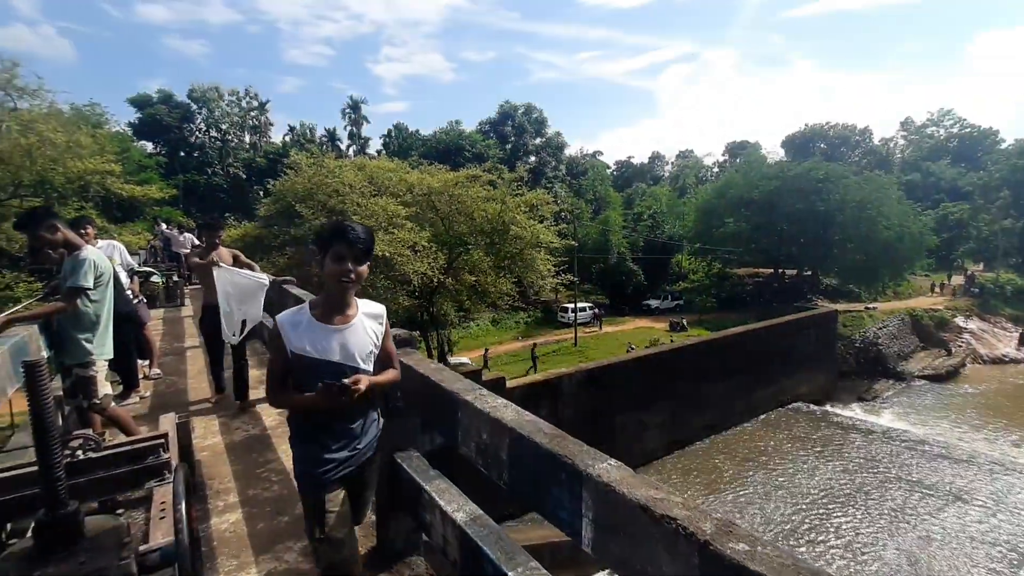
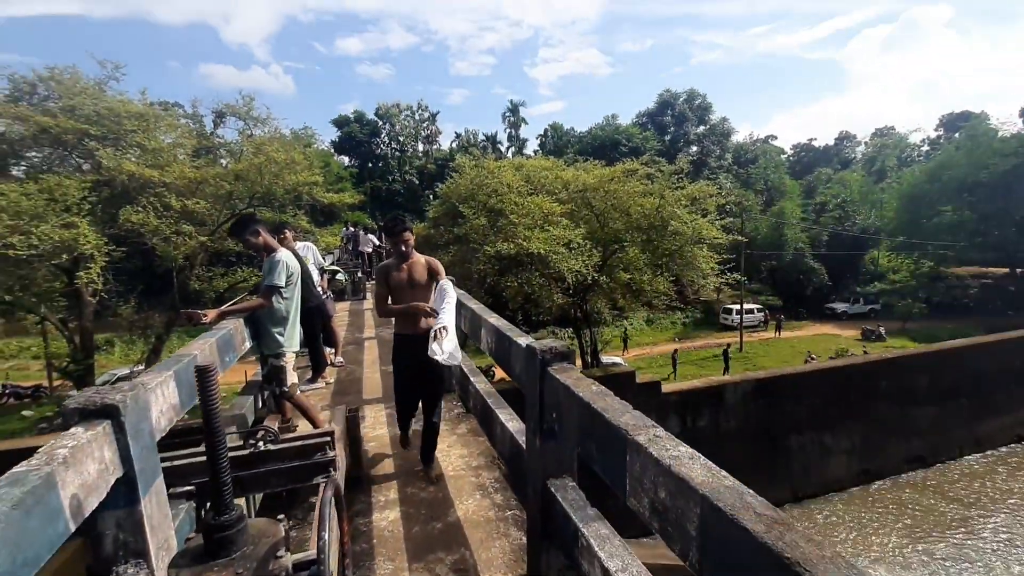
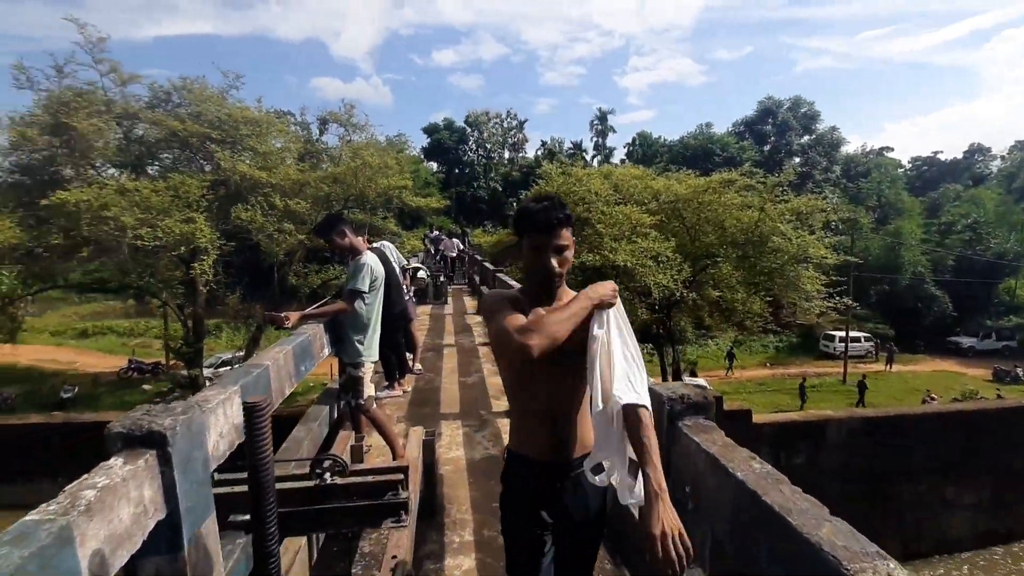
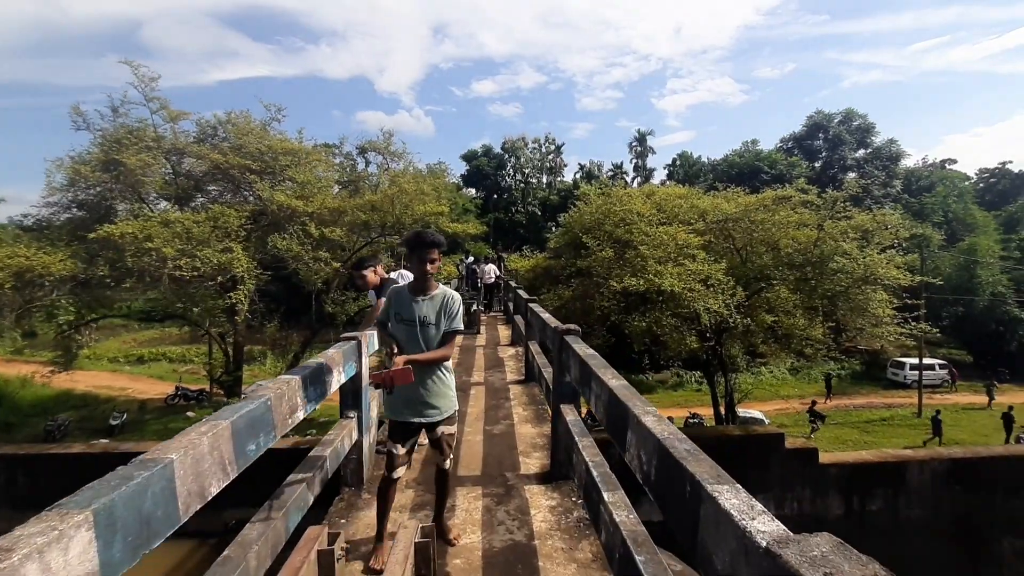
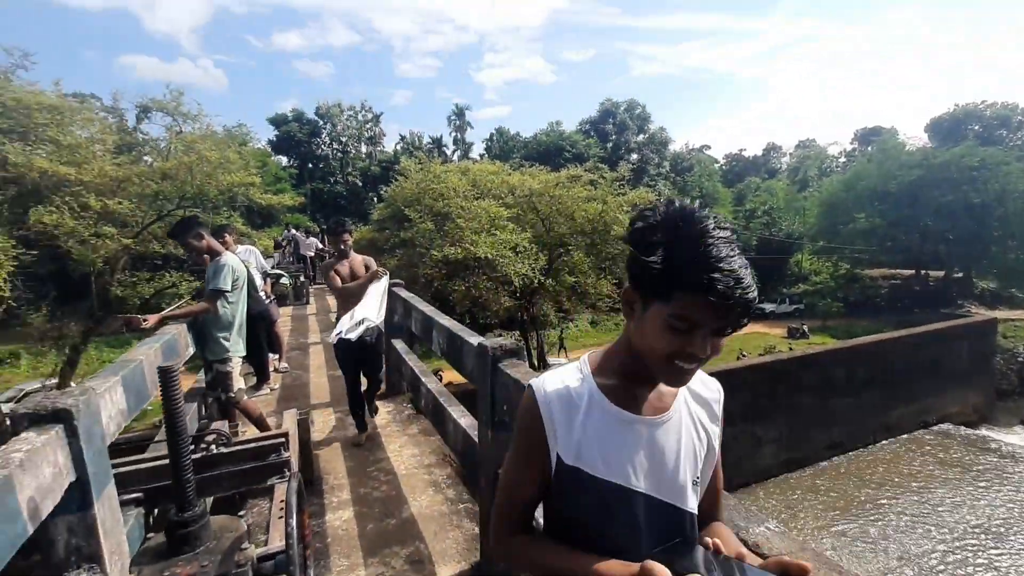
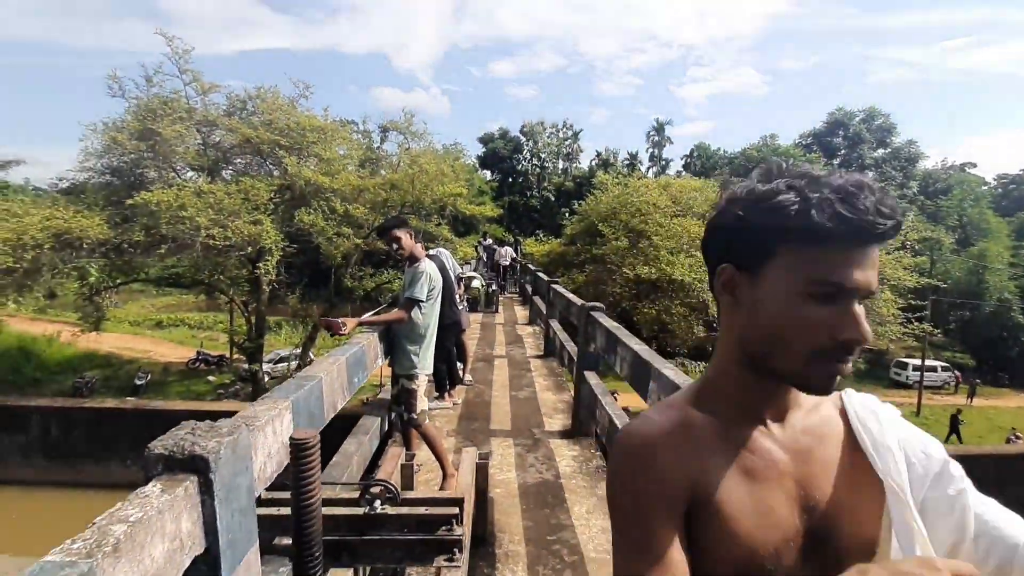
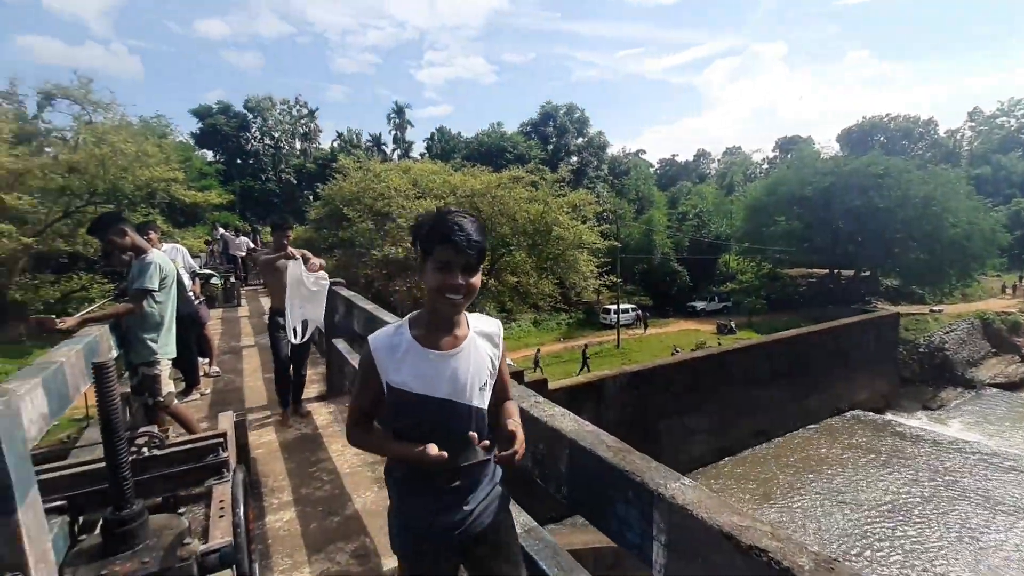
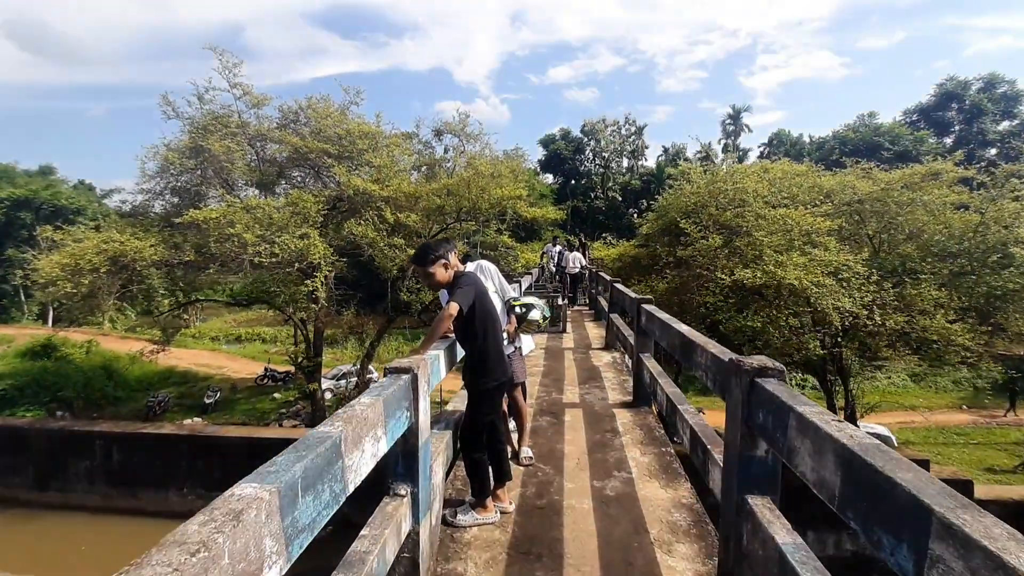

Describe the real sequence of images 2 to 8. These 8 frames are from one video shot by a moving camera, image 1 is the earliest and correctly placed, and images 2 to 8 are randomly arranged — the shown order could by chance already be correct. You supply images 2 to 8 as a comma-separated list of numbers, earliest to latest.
7, 5, 2, 3, 6, 4, 8
